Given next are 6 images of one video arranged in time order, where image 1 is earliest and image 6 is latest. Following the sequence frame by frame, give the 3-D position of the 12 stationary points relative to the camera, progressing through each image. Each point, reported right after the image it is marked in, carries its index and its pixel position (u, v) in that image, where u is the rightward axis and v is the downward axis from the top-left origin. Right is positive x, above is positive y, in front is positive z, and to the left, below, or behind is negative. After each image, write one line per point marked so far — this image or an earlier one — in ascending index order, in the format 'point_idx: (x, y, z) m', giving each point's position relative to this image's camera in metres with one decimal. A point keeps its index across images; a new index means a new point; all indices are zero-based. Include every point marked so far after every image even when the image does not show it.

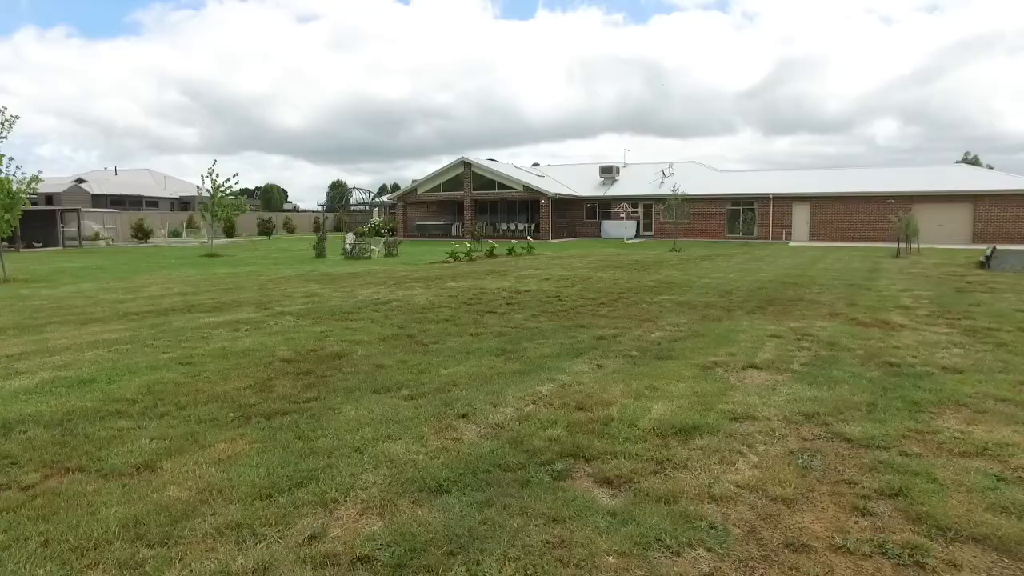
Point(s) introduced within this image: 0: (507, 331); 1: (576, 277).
0: (-0.1, -0.4, +8.1) m
1: (+1.2, +0.2, +15.8) m
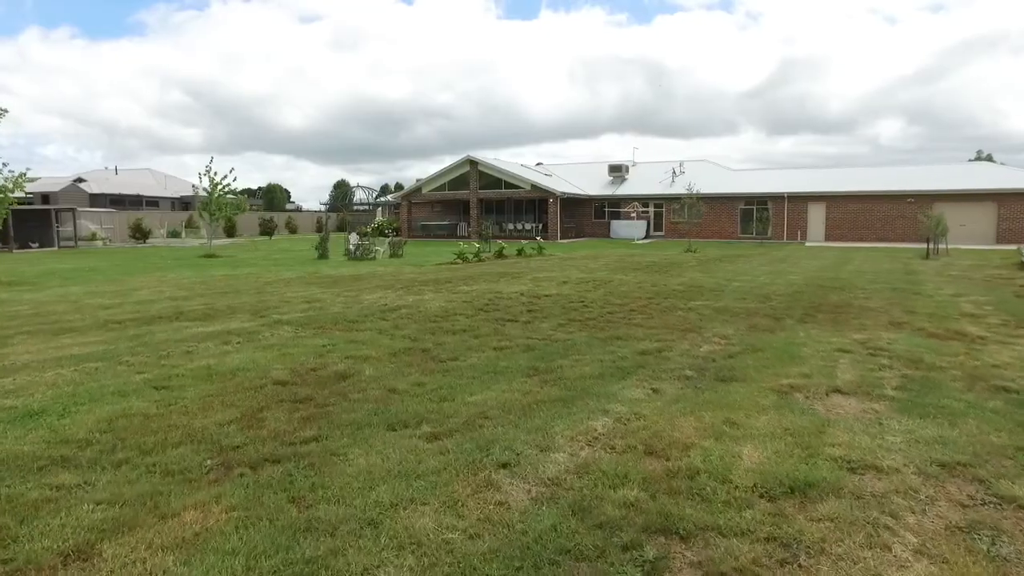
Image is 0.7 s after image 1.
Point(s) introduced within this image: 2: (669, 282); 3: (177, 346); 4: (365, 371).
0: (+0.2, -0.5, +7.1) m
1: (+1.5, +0.1, +14.8) m
2: (+2.8, +0.1, +14.3) m
3: (-2.9, -0.5, +6.9) m
4: (-1.1, -0.6, +5.7) m
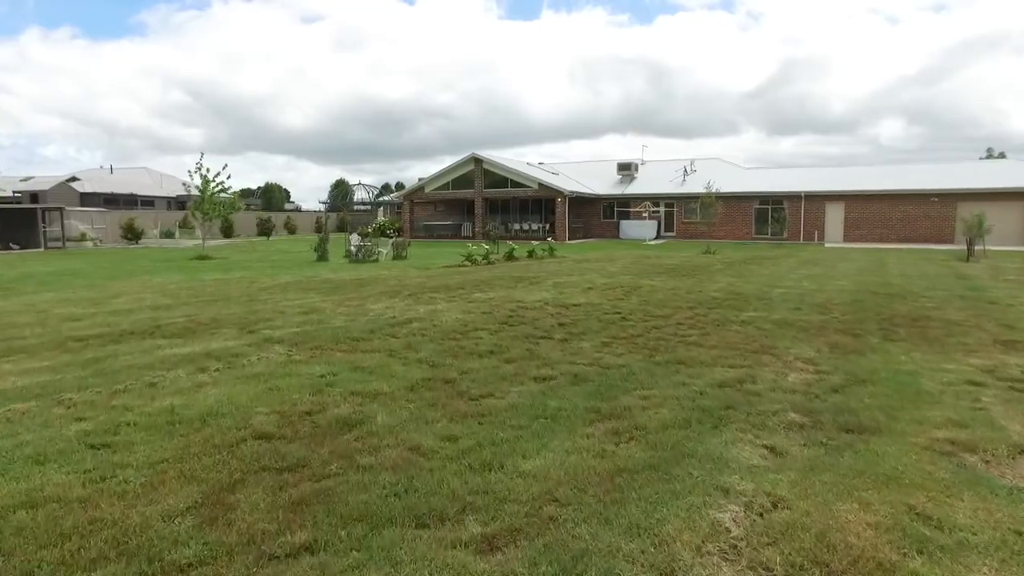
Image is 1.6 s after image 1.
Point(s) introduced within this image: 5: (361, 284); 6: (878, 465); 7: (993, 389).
0: (+0.5, -0.6, +5.8) m
1: (+1.8, 0.0, +13.5) m
2: (+3.1, 0.0, +12.9) m
3: (-2.6, -0.6, +5.5) m
4: (-0.7, -0.7, +4.4) m
5: (-2.7, +0.1, +14.3) m
6: (+1.6, -0.8, +3.4) m
7: (+3.1, -0.6, +5.1) m
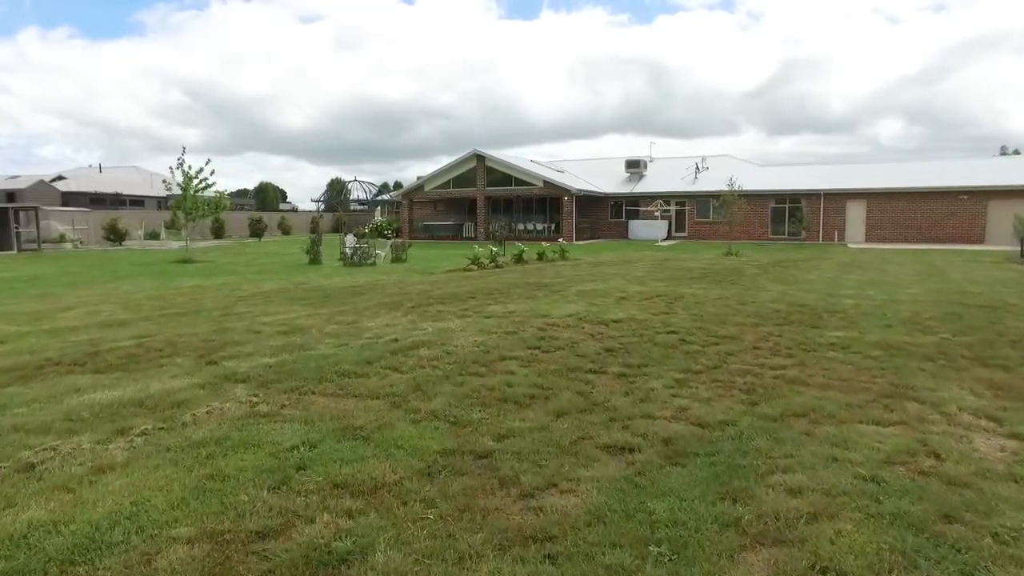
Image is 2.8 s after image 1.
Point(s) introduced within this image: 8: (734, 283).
0: (+0.8, -0.7, +3.9) m
1: (+2.1, -0.1, +11.6) m
2: (+3.4, -0.1, +11.1) m
3: (-2.3, -0.7, +3.7) m
4: (-0.4, -0.8, +2.5) m
5: (-2.4, -0.1, +12.4) m
6: (+1.9, -0.9, +1.6) m
7: (+3.4, -0.8, +3.3) m
8: (+3.8, +0.1, +13.8) m
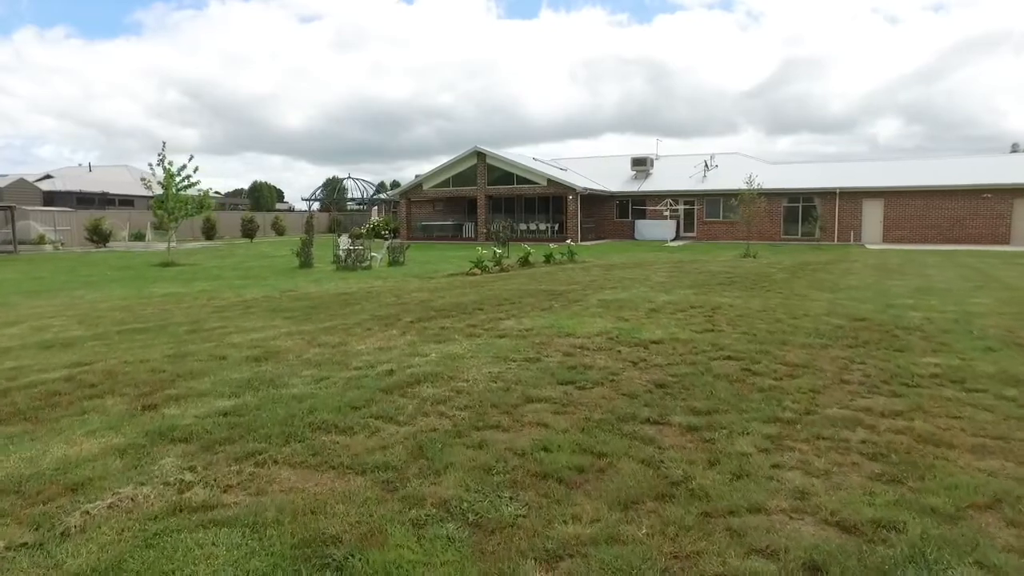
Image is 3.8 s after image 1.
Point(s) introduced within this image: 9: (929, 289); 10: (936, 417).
0: (+1.0, -0.9, +2.5) m
1: (+2.3, -0.2, +10.2) m
2: (+3.6, -0.3, +9.7) m
3: (-2.1, -0.9, +2.2) m
4: (-0.2, -1.0, +1.1) m
5: (-2.2, -0.2, +10.9) m
6: (+2.1, -1.0, +0.2) m
7: (+3.5, -0.9, +1.8) m
8: (+4.0, 0.0, +12.4) m
9: (+6.3, 0.0, +12.1) m
10: (+2.4, -0.7, +4.5) m
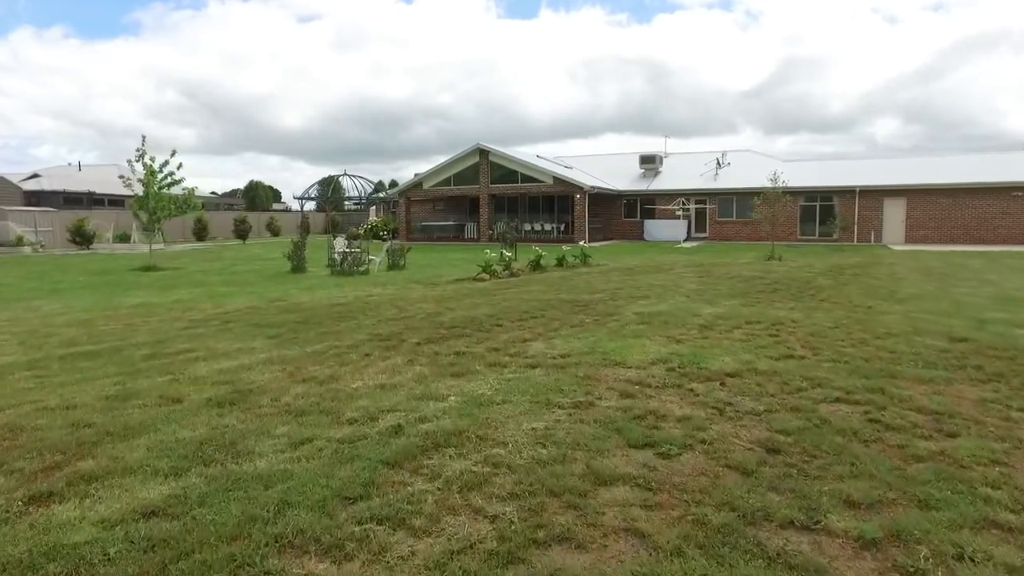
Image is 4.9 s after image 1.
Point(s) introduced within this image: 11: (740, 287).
0: (+1.3, -1.0, +0.9) m
1: (+2.6, -0.4, +8.6) m
2: (+3.8, -0.4, +8.1) m
3: (-1.8, -1.0, +0.6) m
4: (0.0, -1.1, -0.5) m
5: (-2.0, -0.3, +9.4) m
6: (+2.4, -1.2, -1.4) m
7: (+3.8, -1.0, +0.3) m
8: (+4.3, -0.2, +10.8) m
9: (+6.6, -0.1, +10.5) m
10: (+2.7, -0.9, +2.9) m
11: (+3.9, 0.0, +13.5) m
